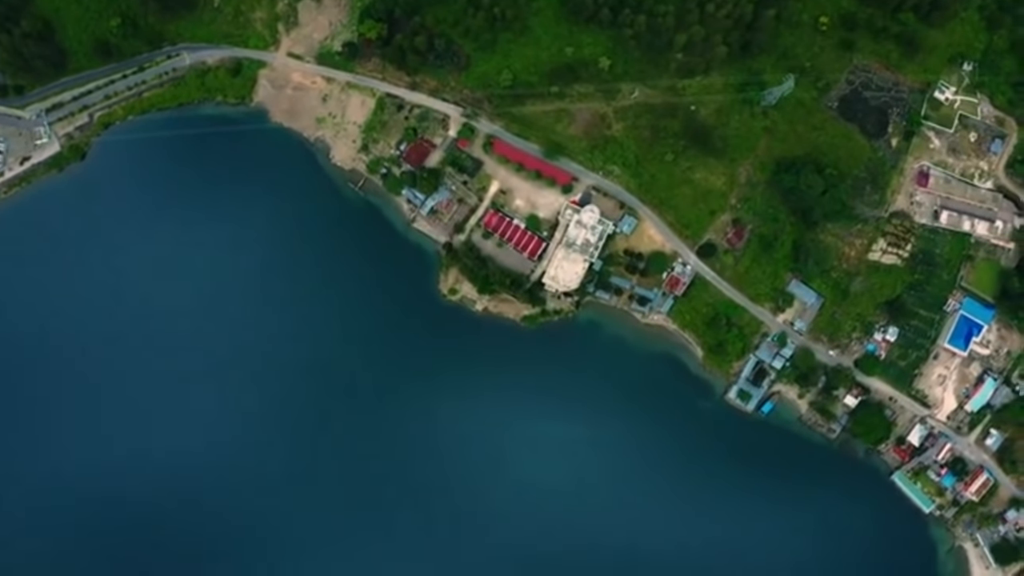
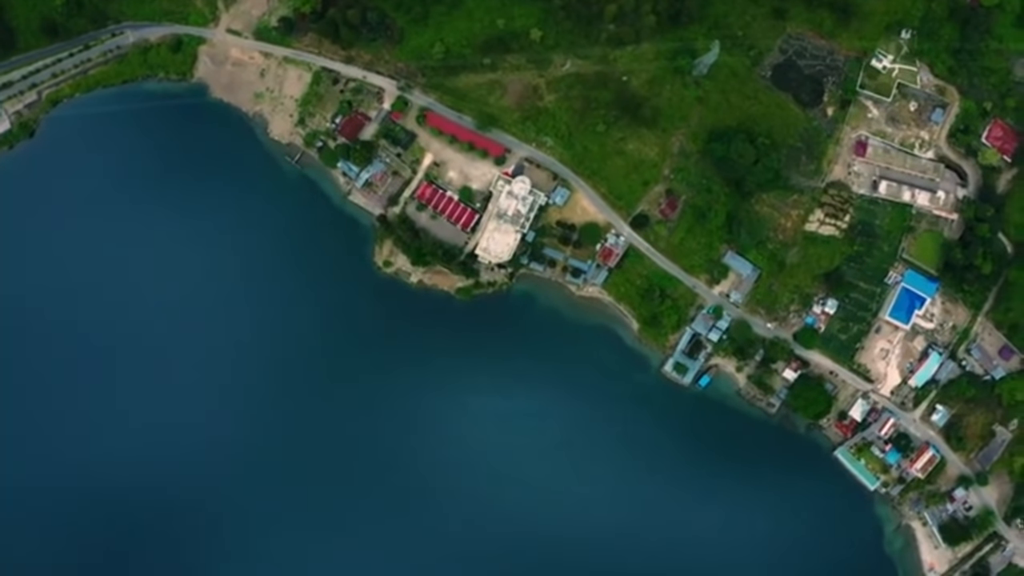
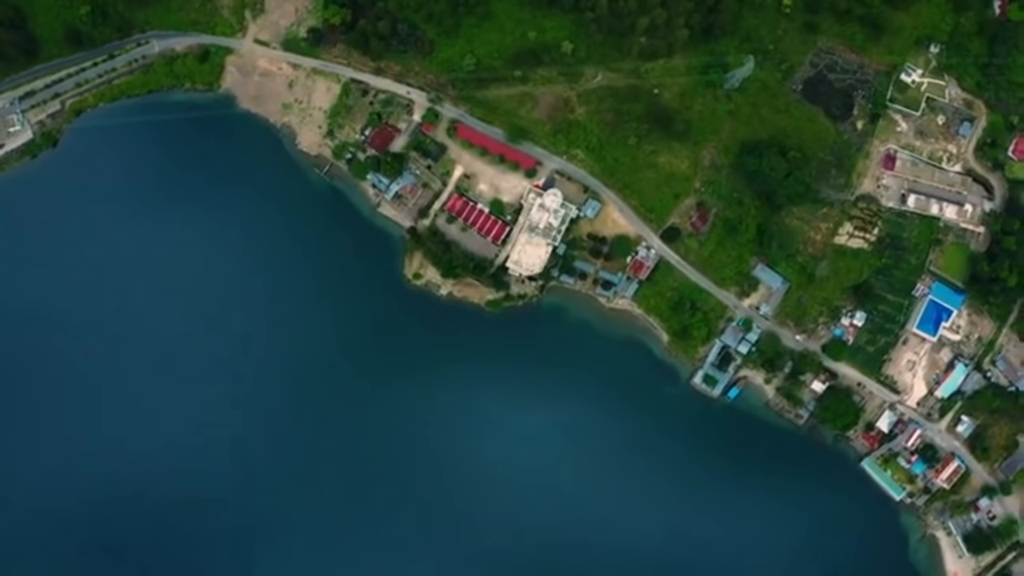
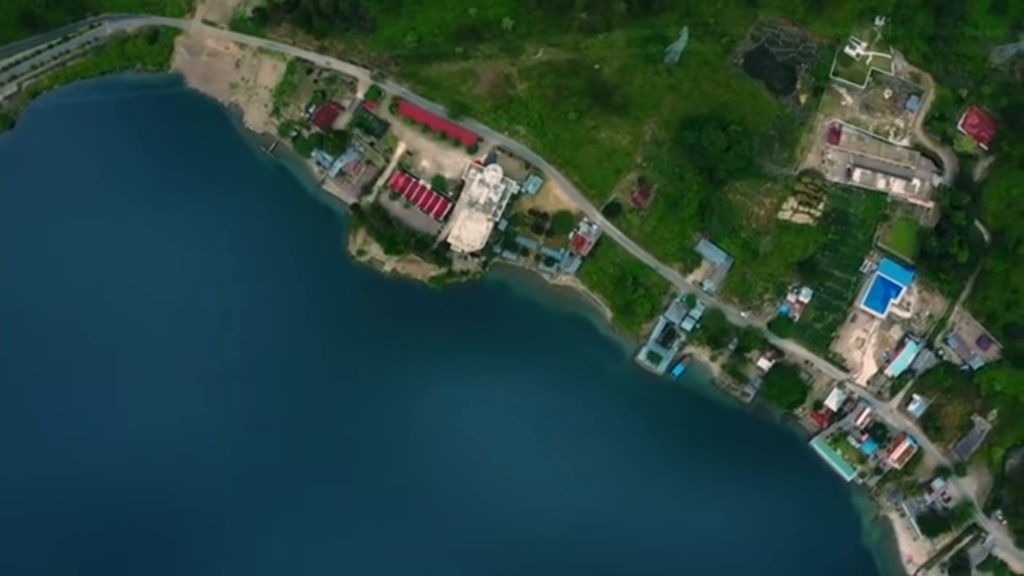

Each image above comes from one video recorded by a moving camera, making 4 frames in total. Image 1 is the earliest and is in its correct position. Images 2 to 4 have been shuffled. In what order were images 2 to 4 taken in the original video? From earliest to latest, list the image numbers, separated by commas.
3, 2, 4
